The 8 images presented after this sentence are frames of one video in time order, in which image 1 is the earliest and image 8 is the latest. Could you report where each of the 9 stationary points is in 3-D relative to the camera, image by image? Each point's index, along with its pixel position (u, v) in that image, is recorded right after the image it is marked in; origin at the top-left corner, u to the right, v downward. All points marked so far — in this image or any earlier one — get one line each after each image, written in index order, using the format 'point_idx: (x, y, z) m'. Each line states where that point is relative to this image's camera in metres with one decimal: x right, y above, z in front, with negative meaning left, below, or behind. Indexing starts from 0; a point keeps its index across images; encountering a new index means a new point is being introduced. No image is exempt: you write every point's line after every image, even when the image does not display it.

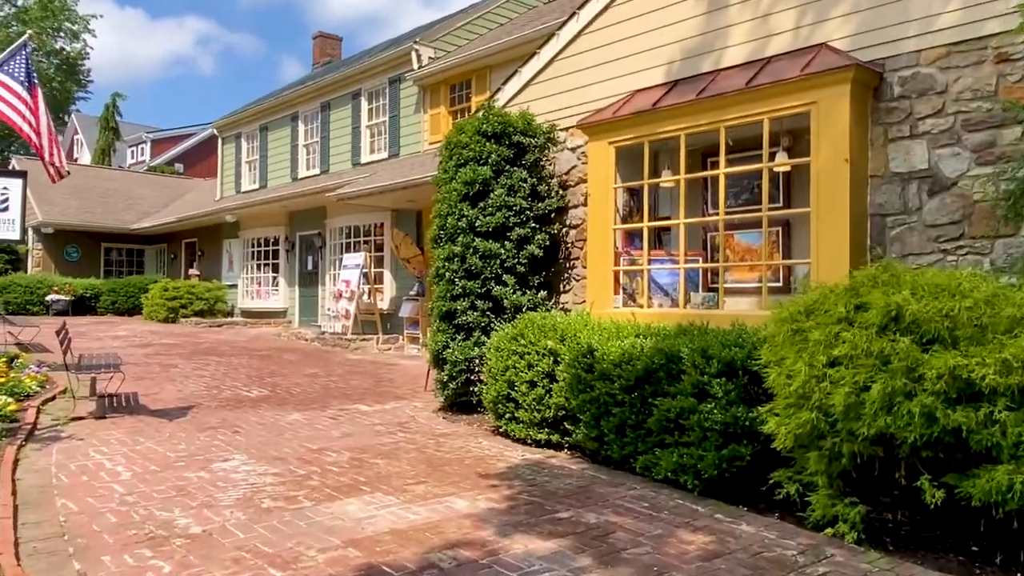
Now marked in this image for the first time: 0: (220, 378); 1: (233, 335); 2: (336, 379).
0: (-3.5, -1.1, +9.2) m
1: (-5.4, -0.9, +14.7) m
2: (-2.2, -1.1, +9.3) m
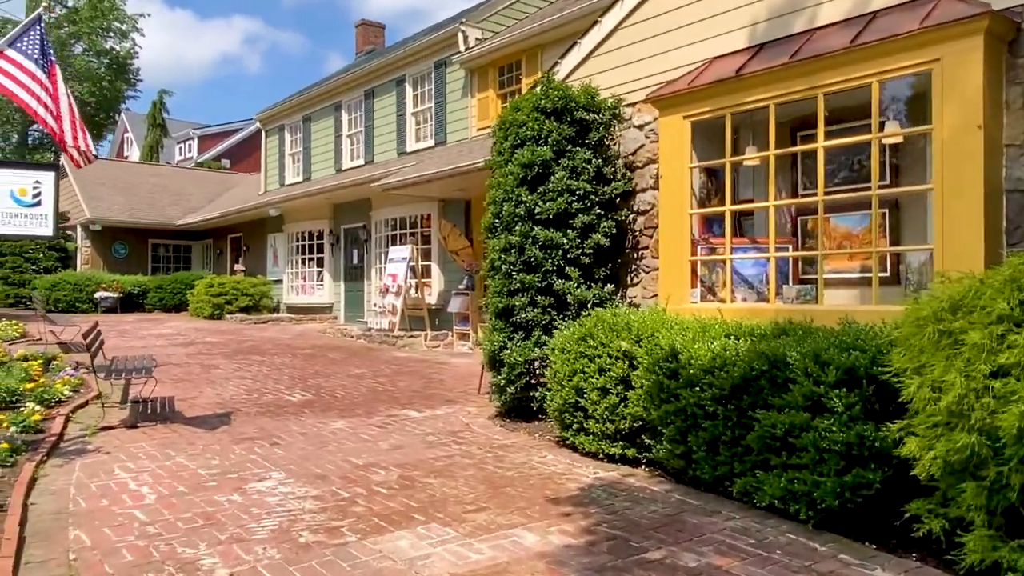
0: (-2.9, -1.0, +8.7) m
1: (-4.4, -0.8, +14.3) m
2: (-1.5, -1.1, +8.7) m
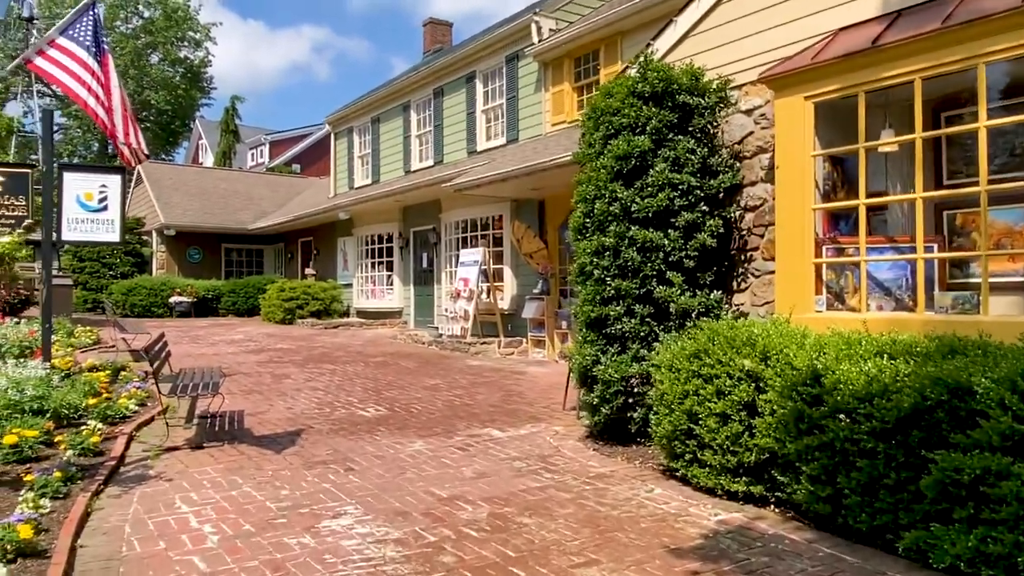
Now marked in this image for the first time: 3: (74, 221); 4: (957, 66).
0: (-1.9, -1.1, +8.2) m
1: (-3.0, -0.9, +13.9) m
2: (-0.6, -1.1, +8.1) m
3: (-4.4, +0.7, +7.7) m
4: (+2.8, +1.4, +4.6) m
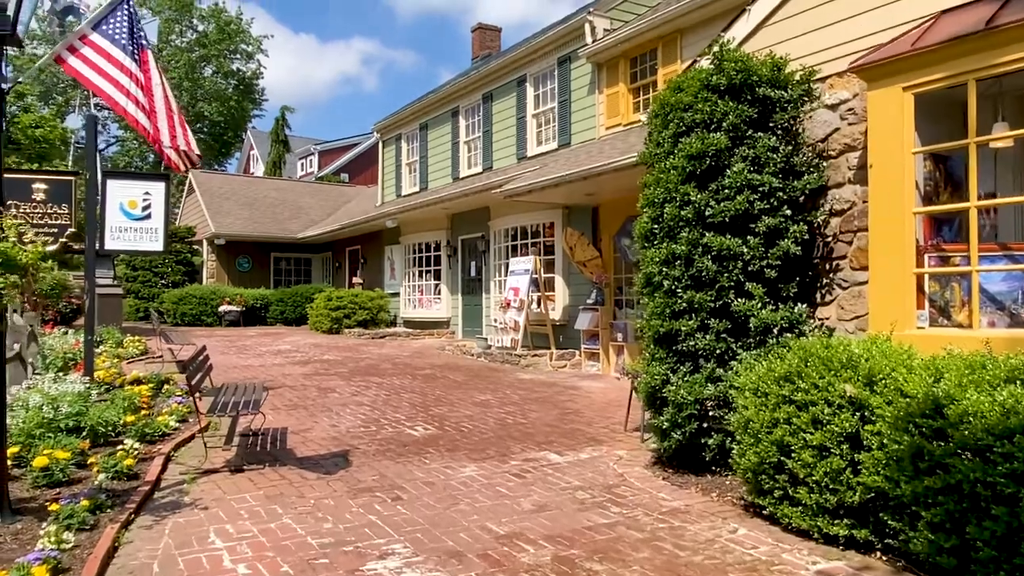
0: (-1.4, -1.2, +7.8) m
1: (-2.1, -1.1, +13.6) m
2: (0.0, -1.2, +7.6) m
3: (-3.9, +0.6, +7.4) m
4: (+3.1, +1.3, +4.0) m
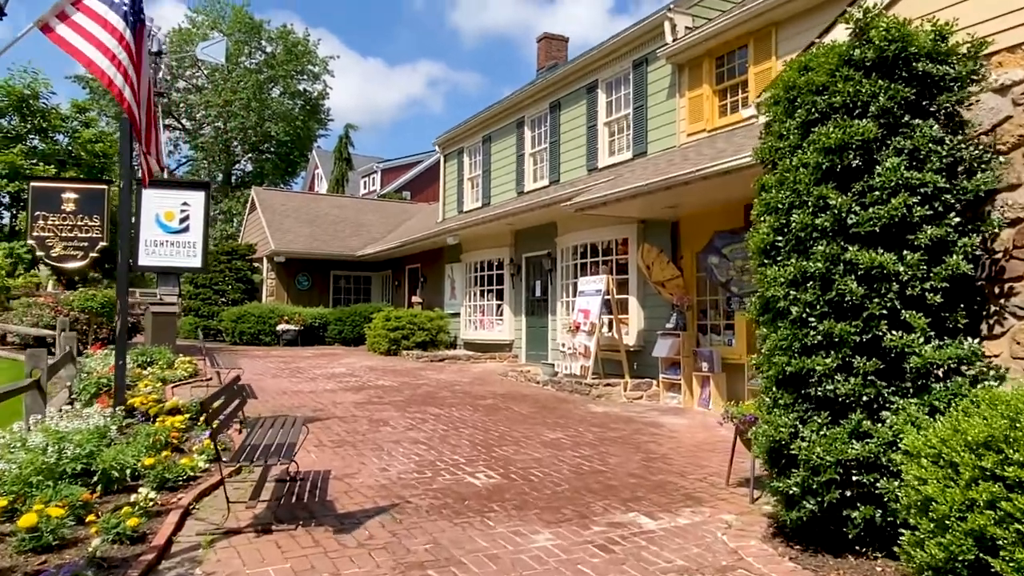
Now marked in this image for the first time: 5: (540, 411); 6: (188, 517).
0: (-0.7, -1.4, +6.9) m
1: (-0.9, -1.4, +12.7) m
2: (+0.7, -1.4, +6.6) m
3: (-3.2, +0.4, +6.7) m
4: (+3.5, +1.2, +2.8) m
5: (+0.3, -1.5, +8.9) m
6: (-1.9, -1.4, +4.5) m
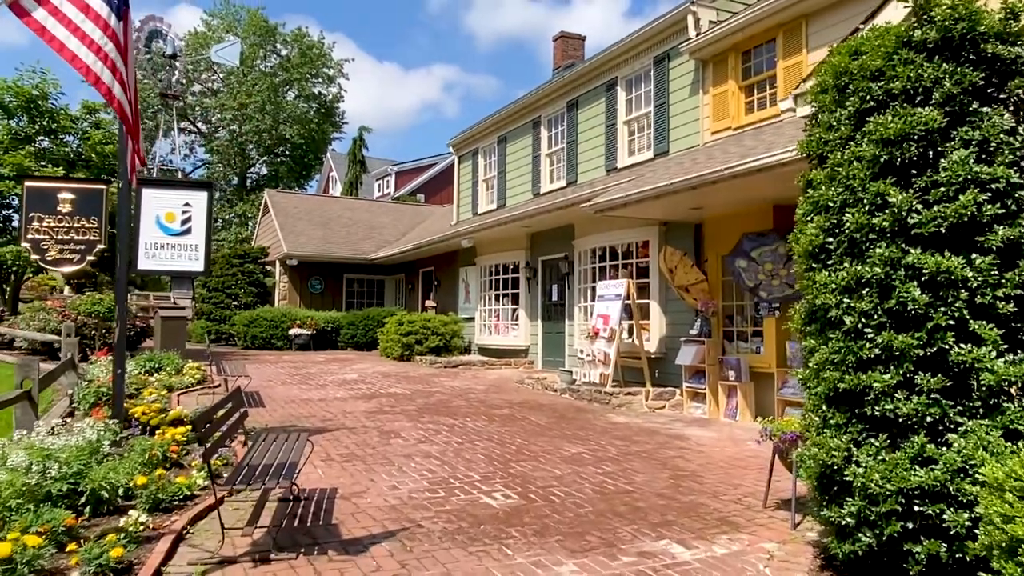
0: (-0.5, -1.5, +6.5) m
1: (-0.7, -1.5, +12.3) m
2: (+0.8, -1.5, +6.2) m
3: (-3.1, +0.3, +6.4) m
4: (+3.6, +1.1, +2.3) m
5: (+0.5, -1.5, +8.5) m
6: (-1.8, -1.4, +4.2) m
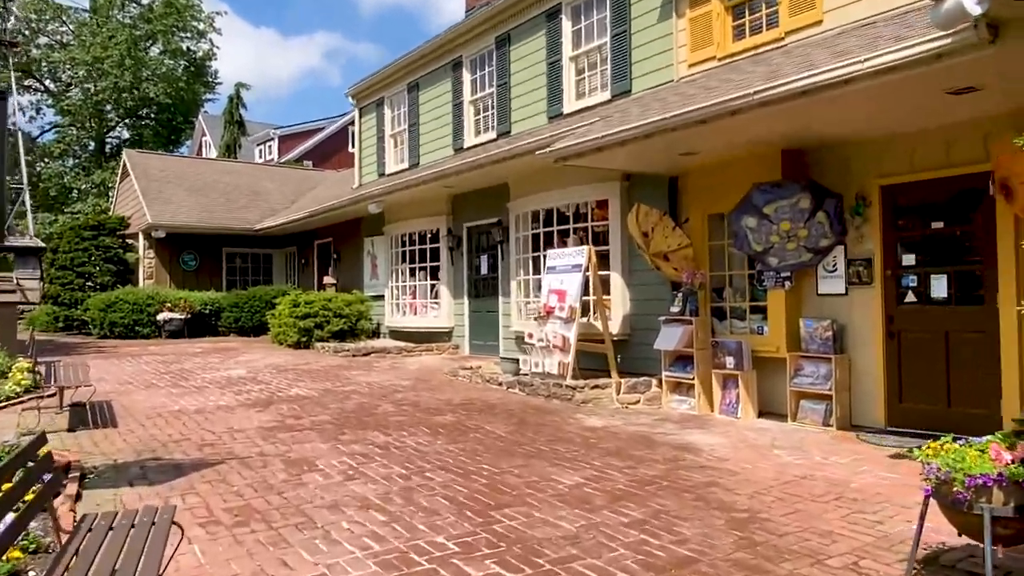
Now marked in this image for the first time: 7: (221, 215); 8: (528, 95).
0: (-0.6, -1.3, +4.4) m
1: (-1.6, -1.1, +10.1) m
2: (+0.7, -1.3, +4.3) m
3: (-3.2, +0.5, +3.9) m
4: (+4.0, +1.2, +0.8) m
5: (+0.1, -1.2, +6.5) m
6: (-1.6, -1.3, +1.9) m
7: (-7.2, +1.8, +18.7) m
8: (+0.2, +2.7, +10.7) m
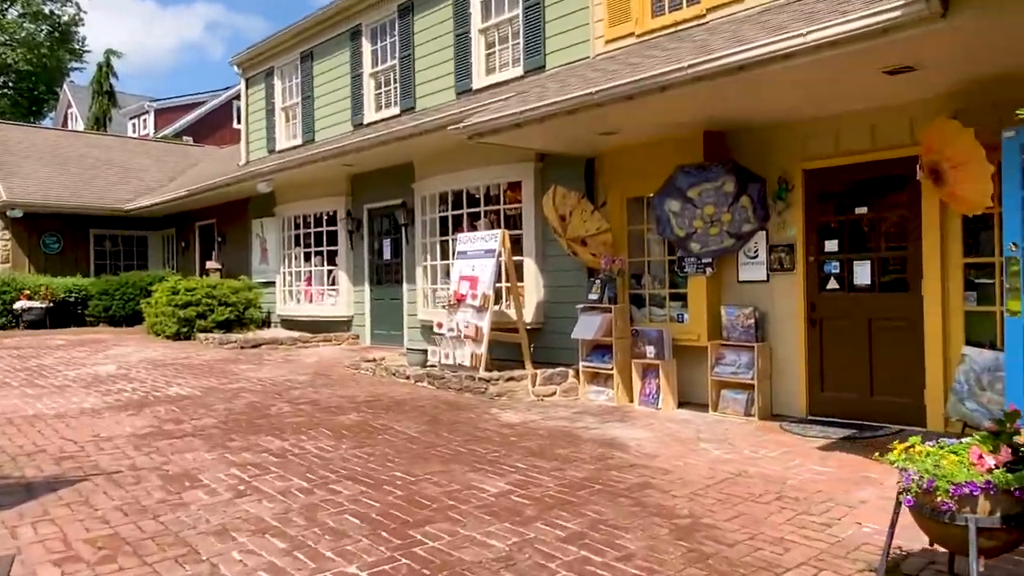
0: (-1.0, -1.2, +3.8) m
1: (-2.8, -1.0, +9.3) m
2: (+0.3, -1.2, +3.9) m
3: (-3.5, +0.5, +2.9) m
4: (+4.0, +1.2, +0.8) m
5: (-0.6, -1.1, +6.0) m
6: (-1.6, -1.3, +1.2) m
7: (-9.5, +2.1, +17.0) m
8: (-1.0, +2.9, +10.1) m
